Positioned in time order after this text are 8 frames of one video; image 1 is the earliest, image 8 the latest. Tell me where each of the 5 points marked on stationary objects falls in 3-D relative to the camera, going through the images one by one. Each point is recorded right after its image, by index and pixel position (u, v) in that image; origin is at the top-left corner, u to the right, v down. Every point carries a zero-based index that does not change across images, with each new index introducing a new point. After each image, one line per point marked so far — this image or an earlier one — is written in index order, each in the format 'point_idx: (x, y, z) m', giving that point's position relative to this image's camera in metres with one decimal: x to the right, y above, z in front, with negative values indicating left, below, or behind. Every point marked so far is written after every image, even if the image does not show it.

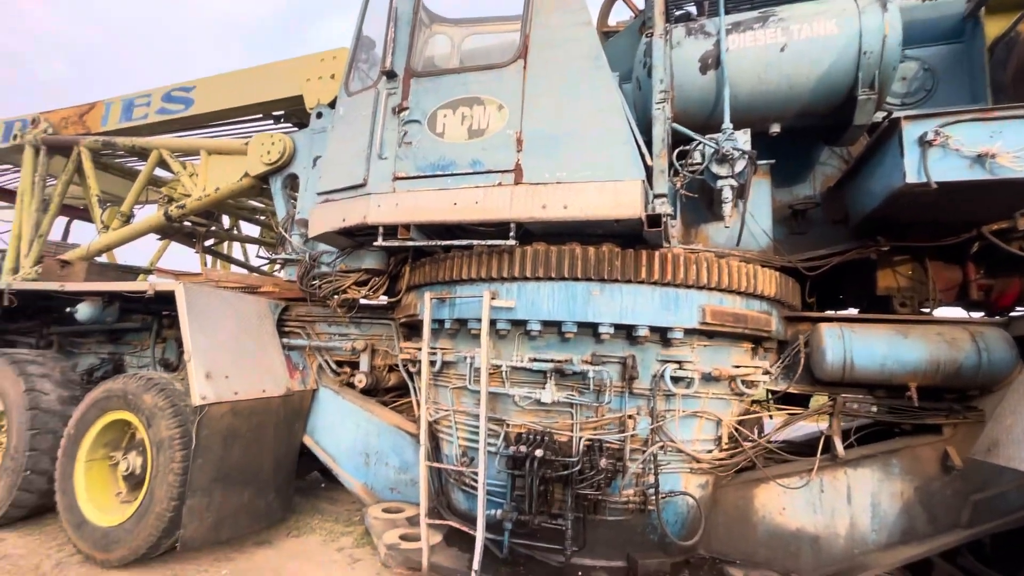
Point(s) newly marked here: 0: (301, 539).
0: (-1.8, -2.2, +4.2) m
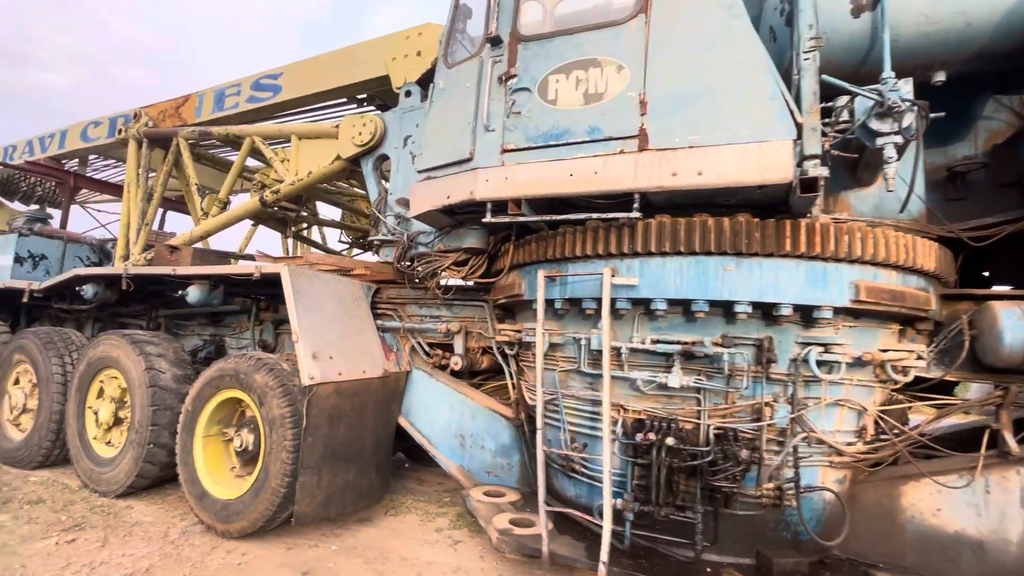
0: (-1.0, -2.0, +4.3) m
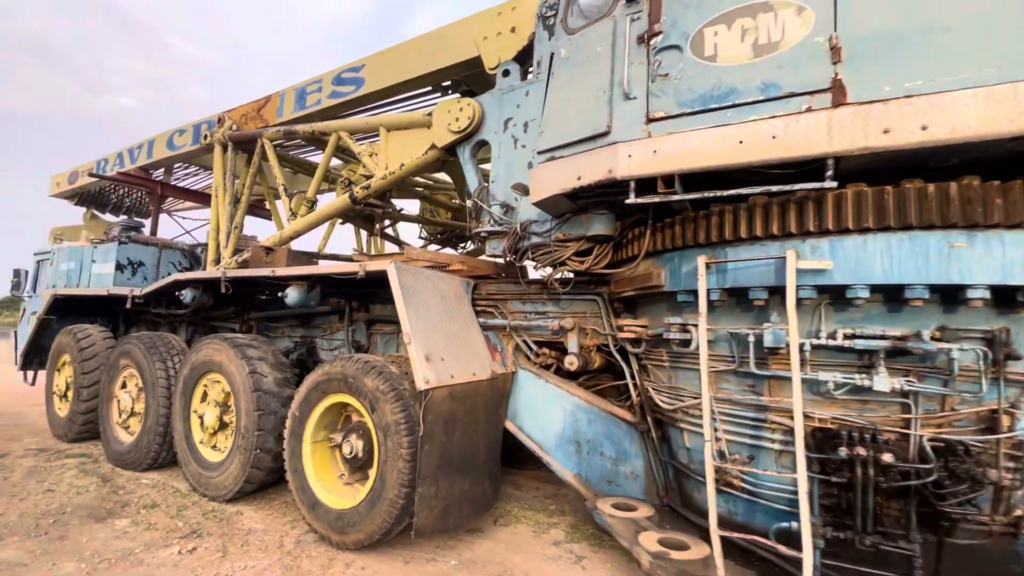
0: (0.0, -2.0, +4.0) m
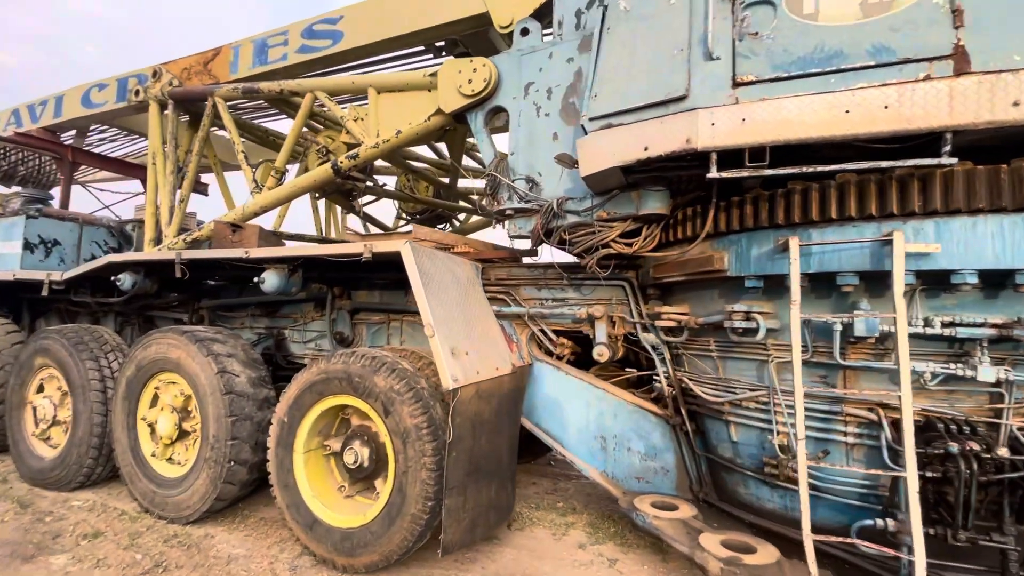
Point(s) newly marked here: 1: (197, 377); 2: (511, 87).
0: (+0.2, -1.9, +3.7) m
1: (-2.4, -0.7, +3.7) m
2: (0.0, +1.5, +3.6) m
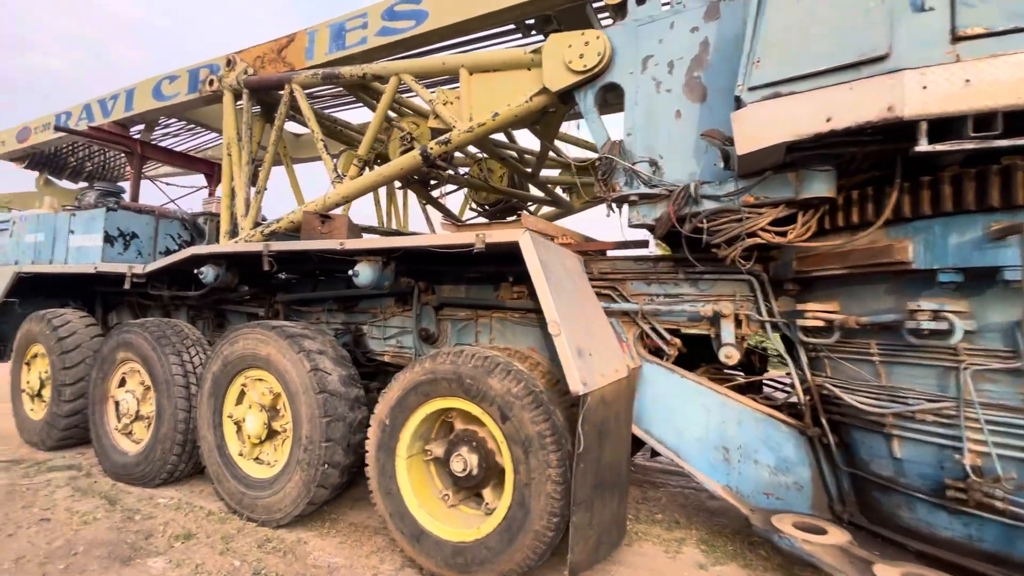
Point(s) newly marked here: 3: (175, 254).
0: (+0.9, -1.8, +3.4) m
1: (-1.6, -0.6, +3.5) m
2: (+0.8, +1.5, +3.2) m
3: (-3.1, +0.3, +4.4) m
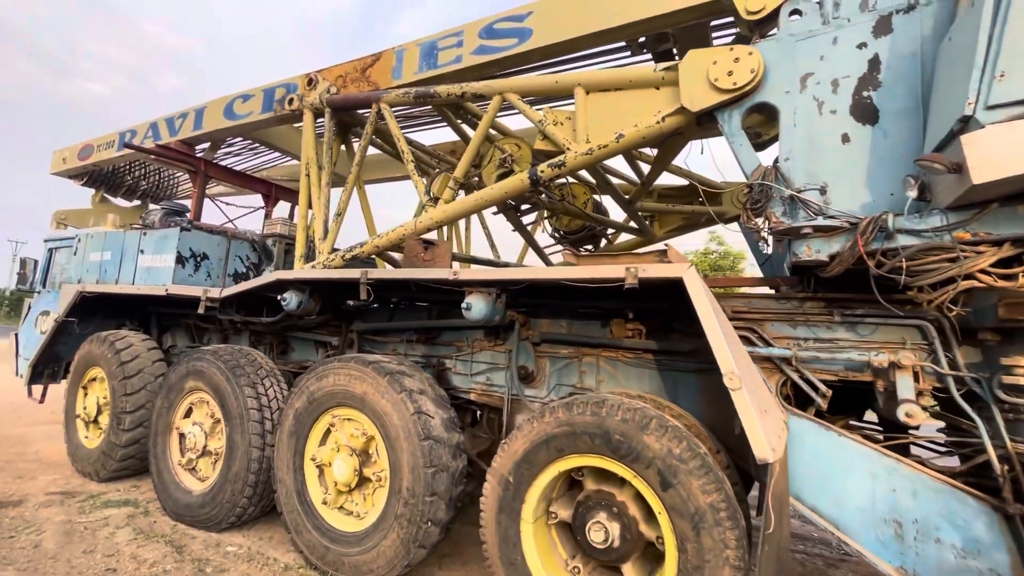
0: (+1.7, -2.1, +2.9) m
1: (-0.8, -0.9, +3.2) m
2: (+1.6, +1.3, +2.9) m
3: (-2.2, +0.1, +4.1) m
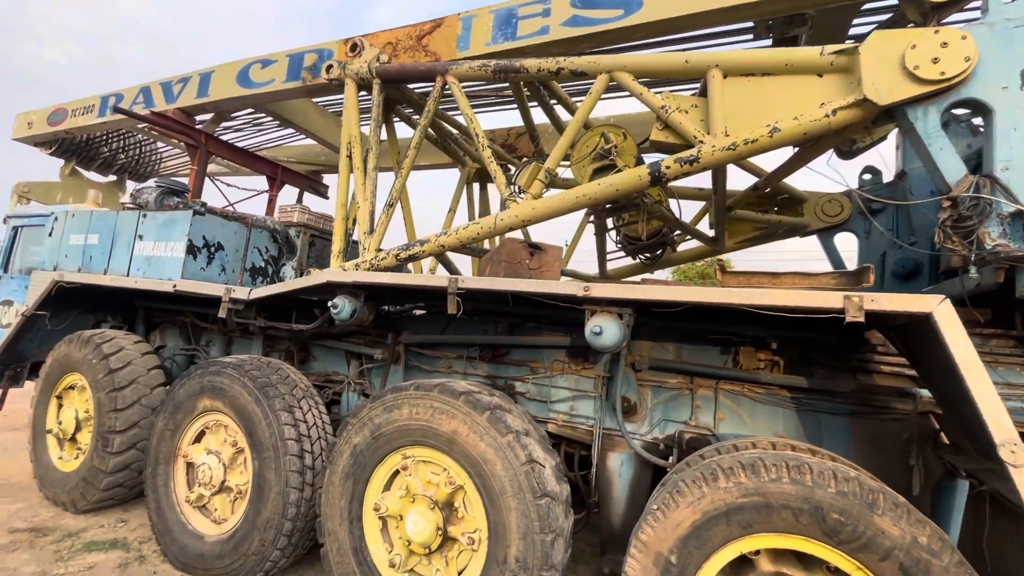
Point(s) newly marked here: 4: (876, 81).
0: (+2.4, -2.3, +2.4) m
1: (-0.1, -0.9, +2.5) m
2: (+2.4, +1.1, +2.4) m
3: (-1.5, +0.1, +3.4) m
4: (+1.9, +1.1, +2.5) m
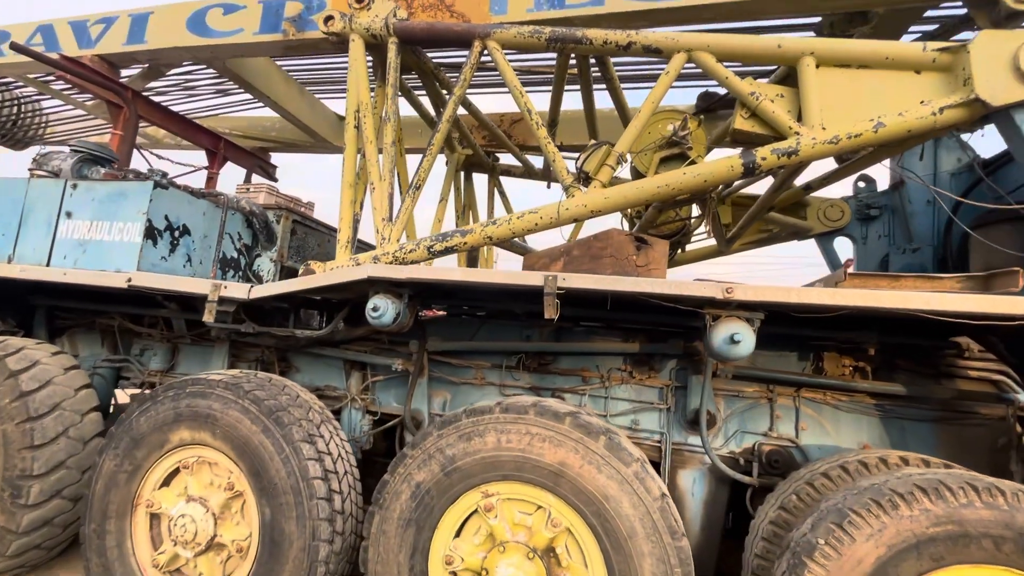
0: (+2.9, -2.3, +2.4) m
1: (+0.4, -0.9, +2.1) m
2: (+3.0, +1.1, +2.5) m
3: (-1.1, +0.1, +2.7) m
4: (+2.4, +1.1, +2.5) m
